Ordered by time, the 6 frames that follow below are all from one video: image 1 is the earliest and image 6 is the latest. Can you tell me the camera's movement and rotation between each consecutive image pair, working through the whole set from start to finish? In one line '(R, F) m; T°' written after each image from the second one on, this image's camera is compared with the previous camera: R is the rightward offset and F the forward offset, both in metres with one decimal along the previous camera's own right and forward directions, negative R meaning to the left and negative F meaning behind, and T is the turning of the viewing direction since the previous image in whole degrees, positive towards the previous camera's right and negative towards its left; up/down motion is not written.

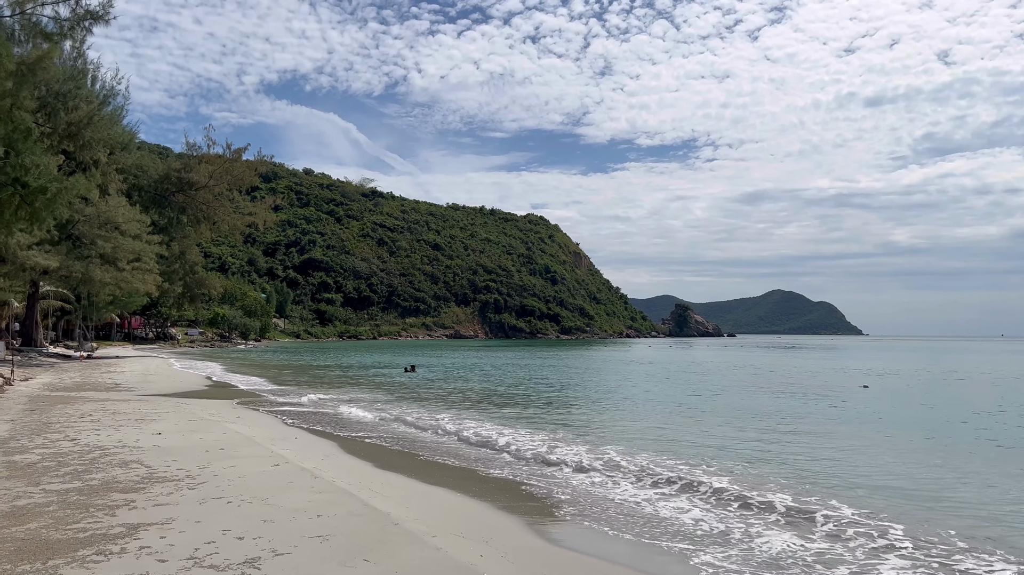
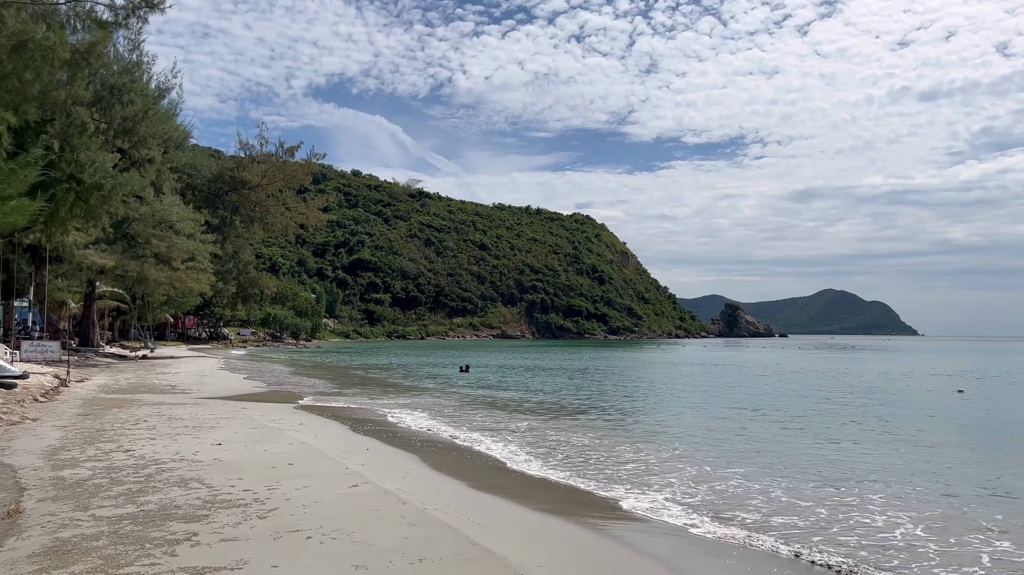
(-0.5, +0.9) m; -3°
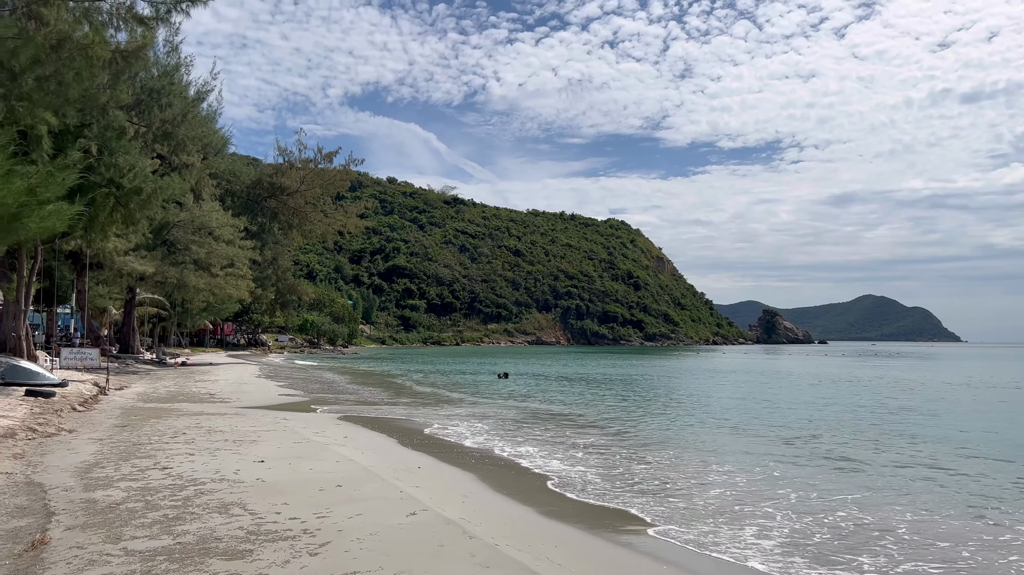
(-0.3, +0.6) m; -2°
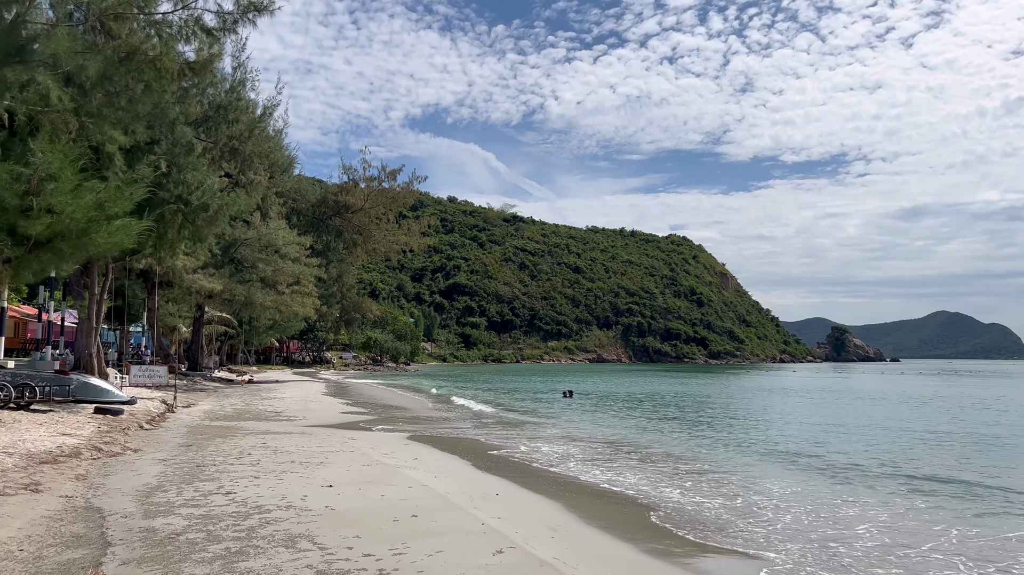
(-0.2, +0.6) m; -4°
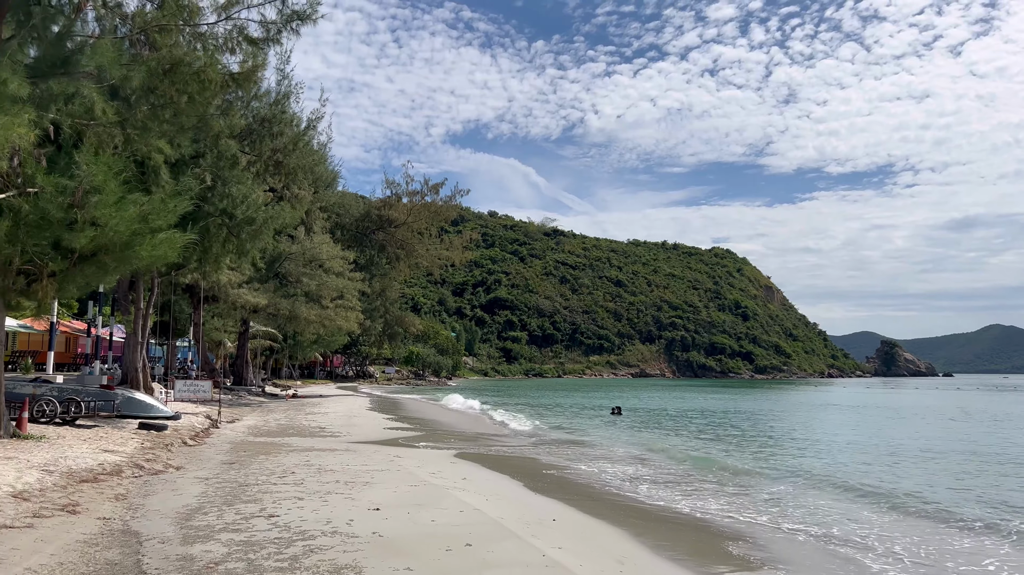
(-0.1, +0.4) m; -3°
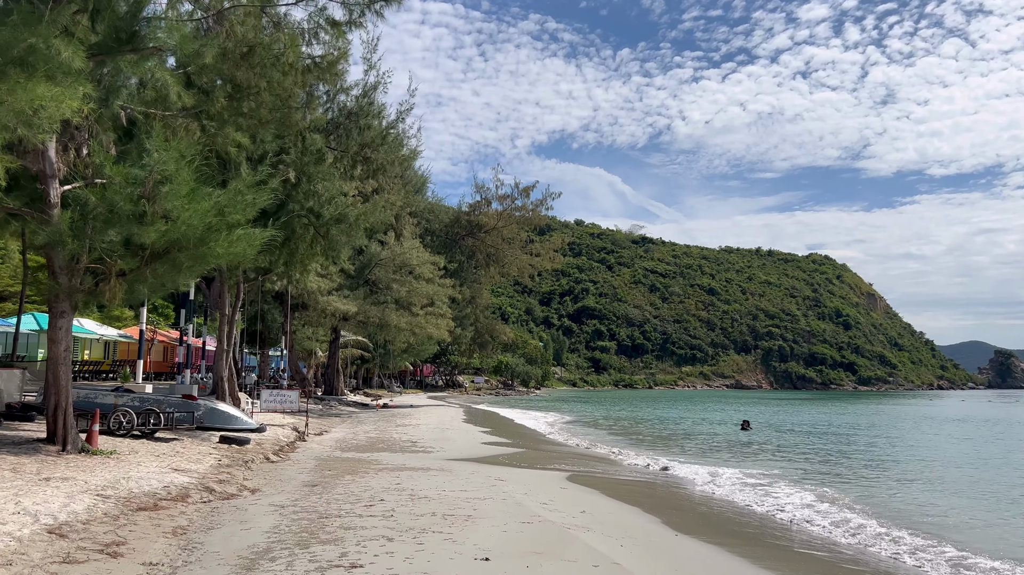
(-0.3, +1.4) m; -6°
